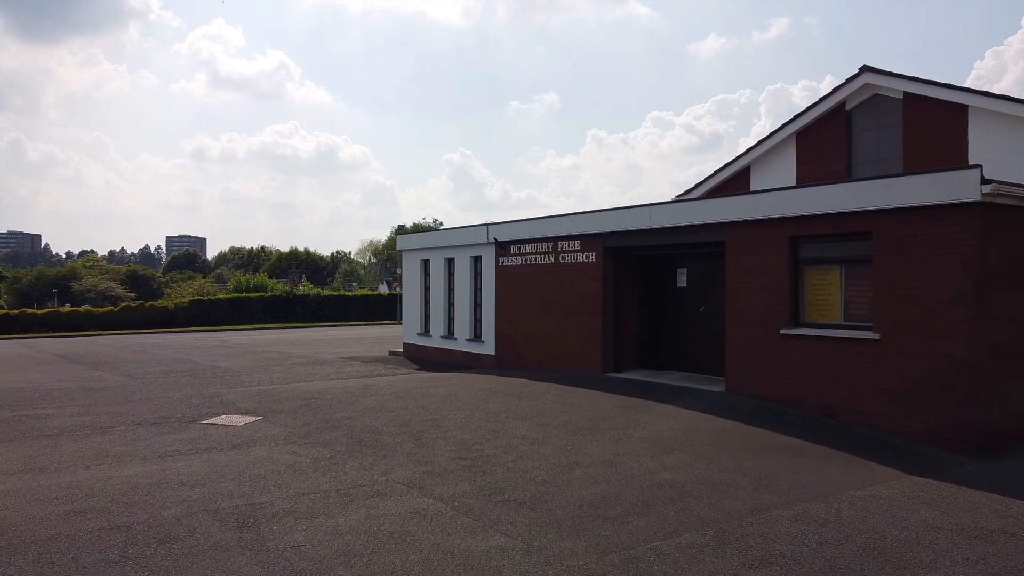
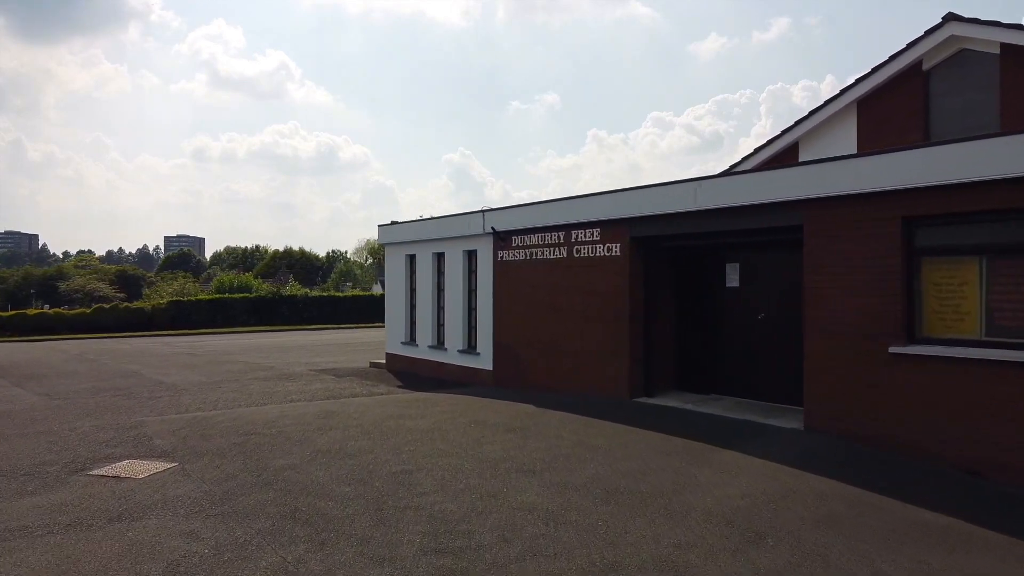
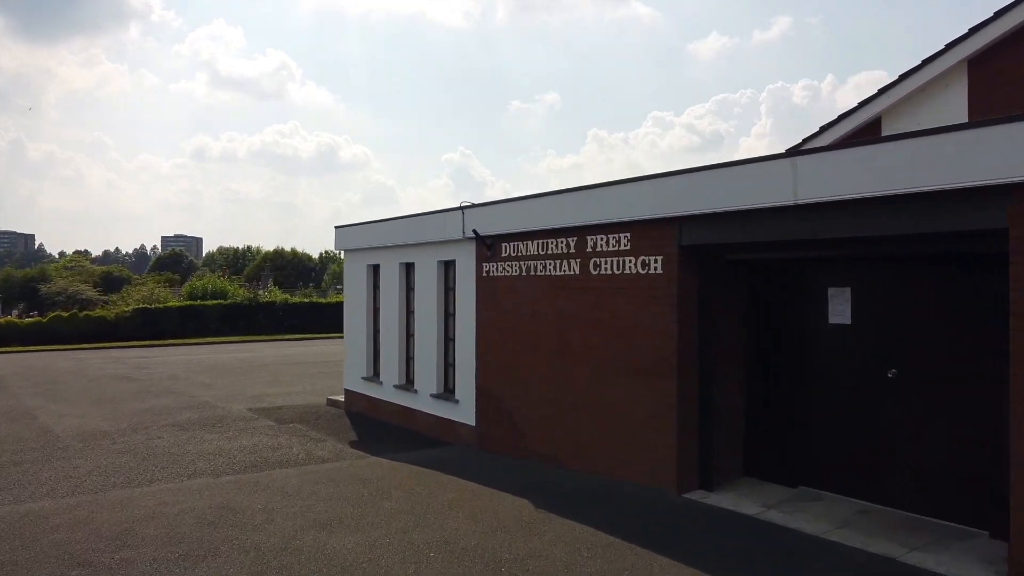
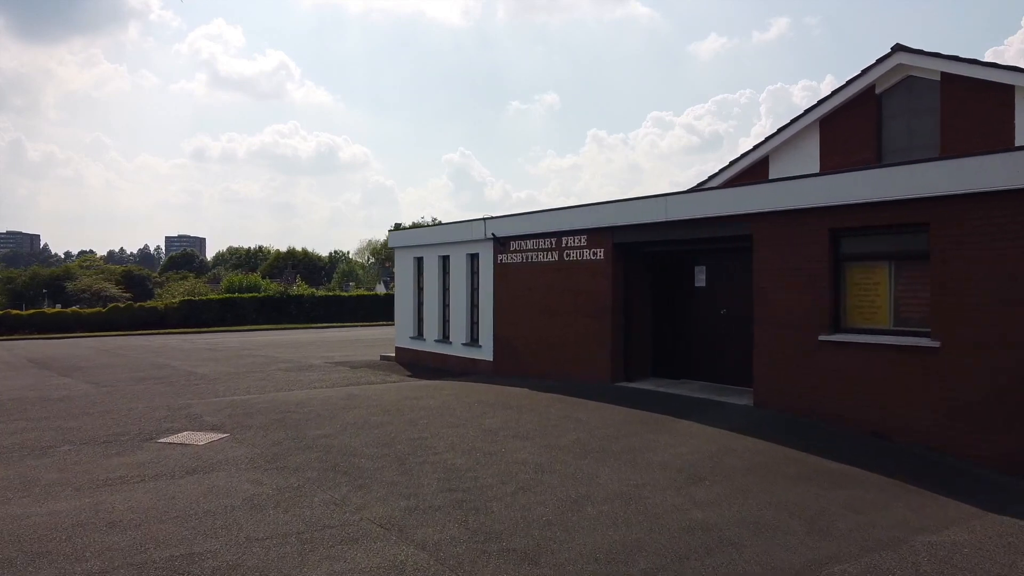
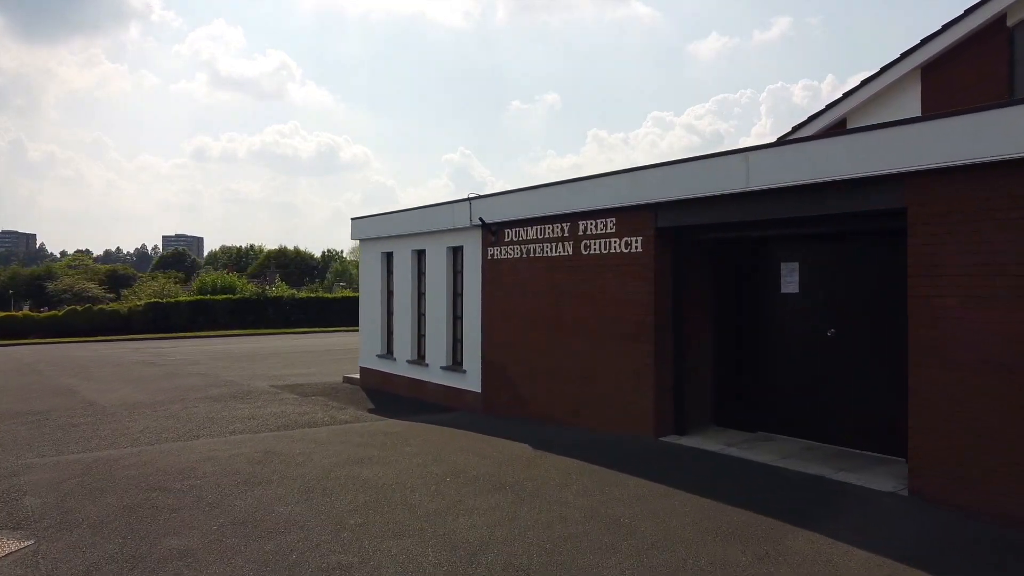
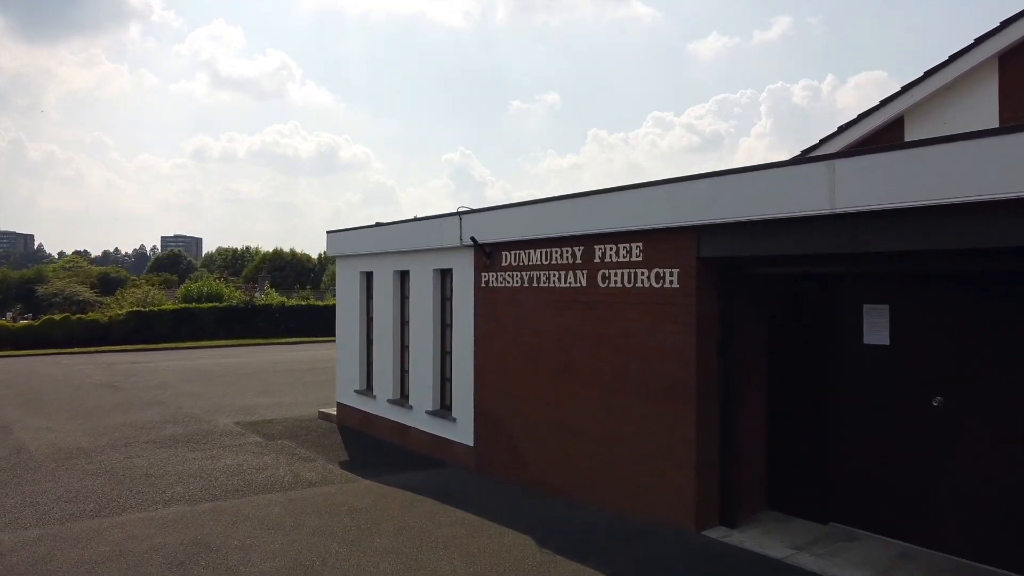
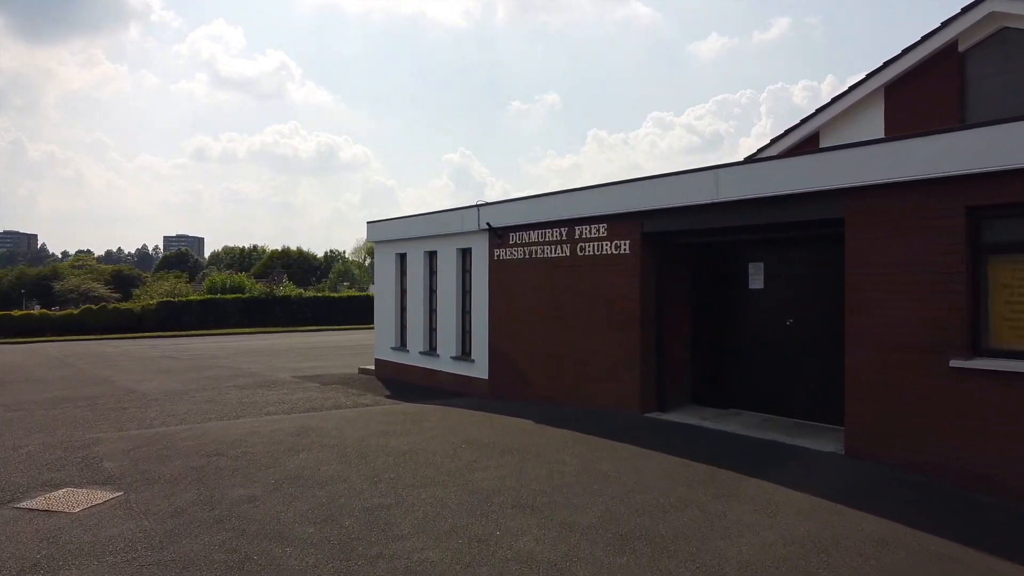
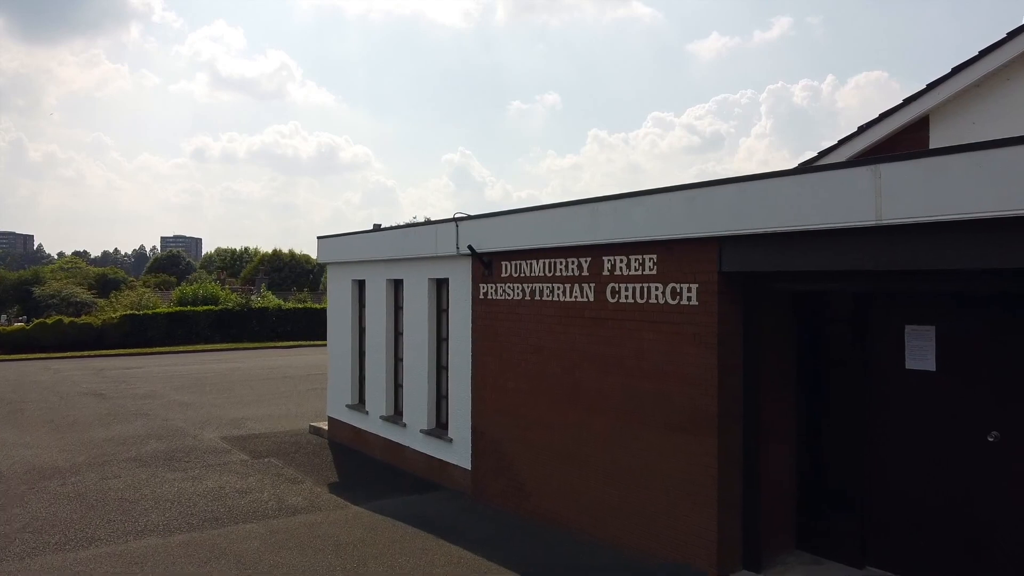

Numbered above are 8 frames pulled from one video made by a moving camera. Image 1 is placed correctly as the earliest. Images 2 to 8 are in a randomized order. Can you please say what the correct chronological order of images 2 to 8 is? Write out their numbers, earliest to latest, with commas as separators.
4, 2, 7, 5, 3, 6, 8
